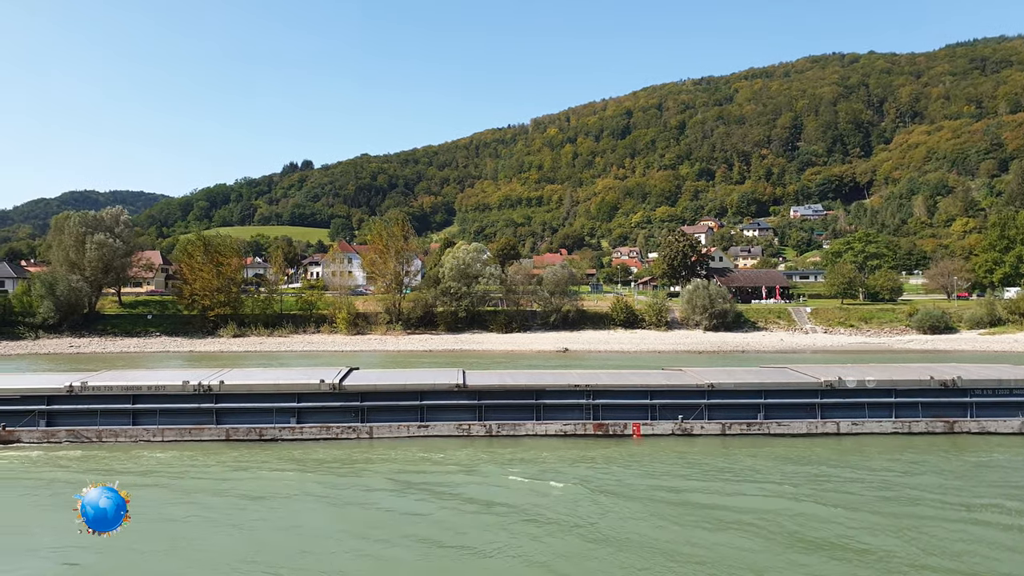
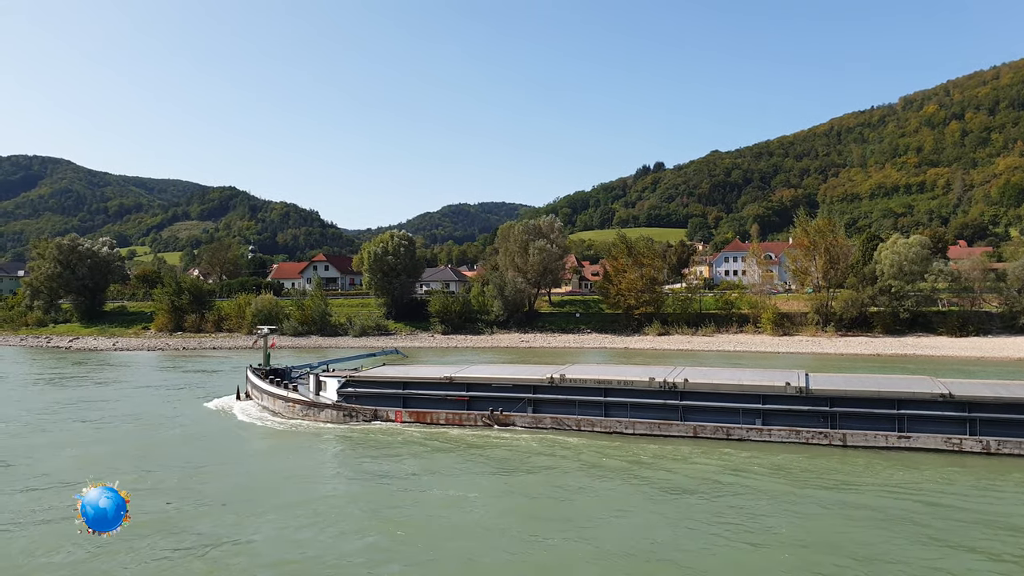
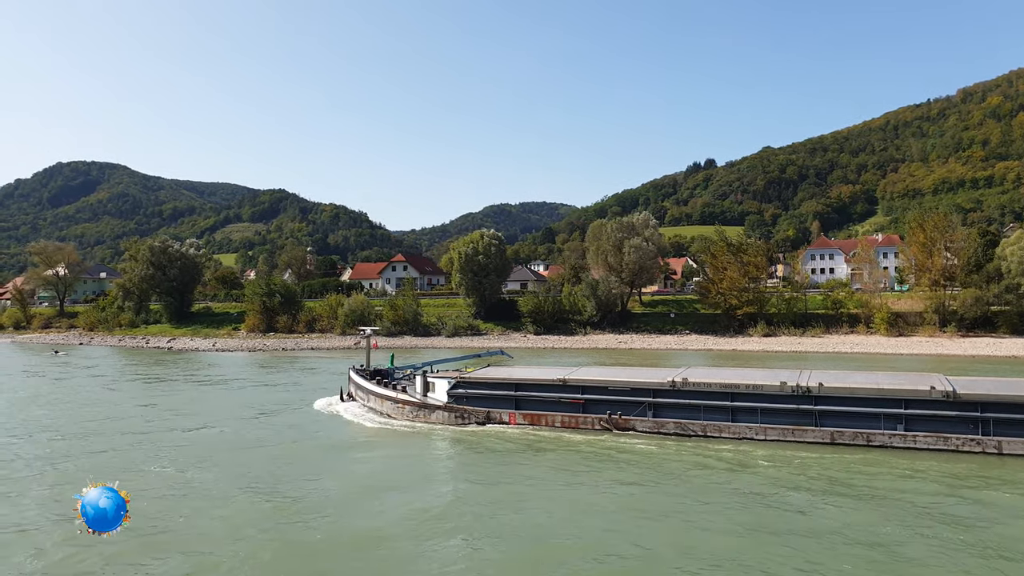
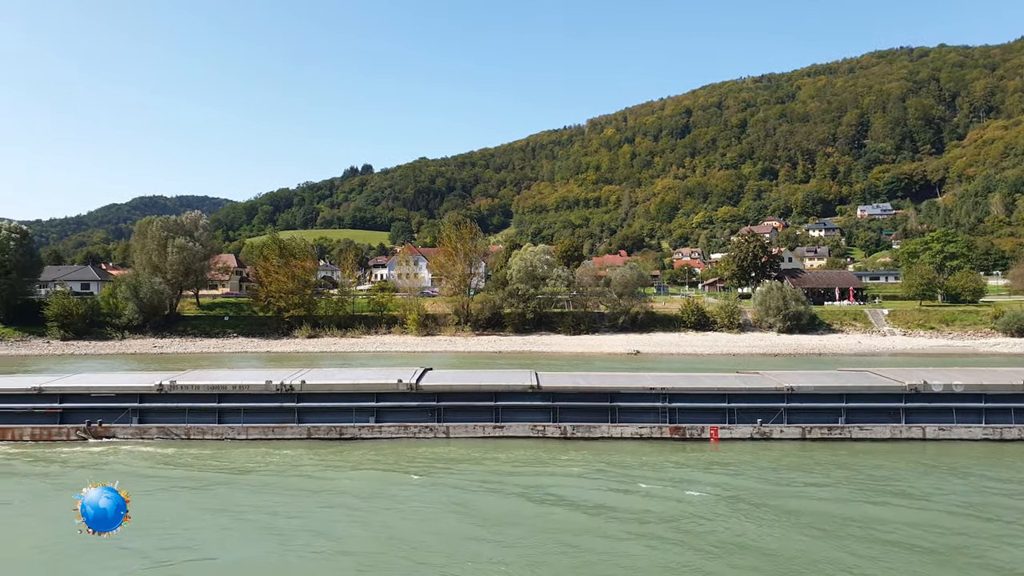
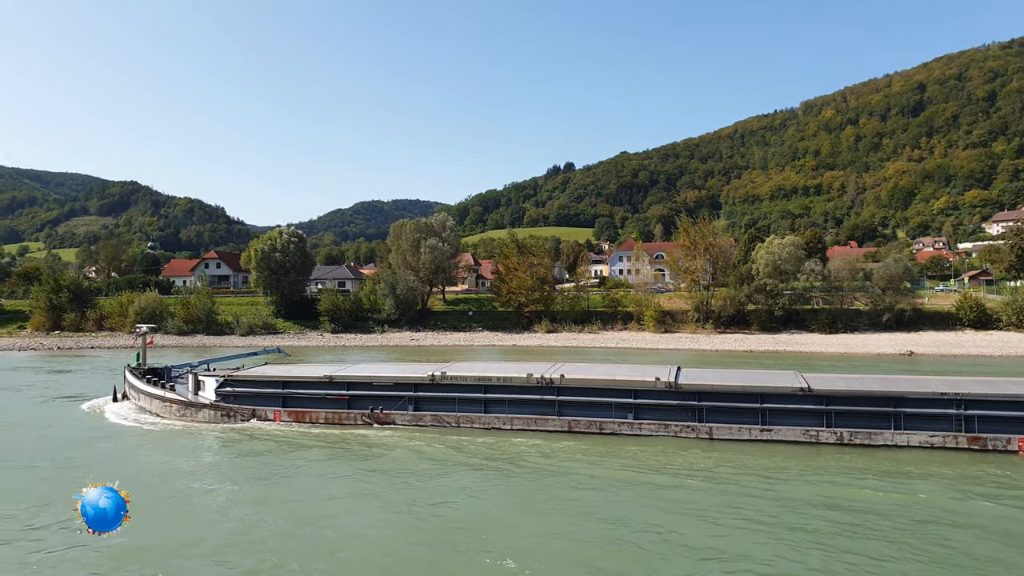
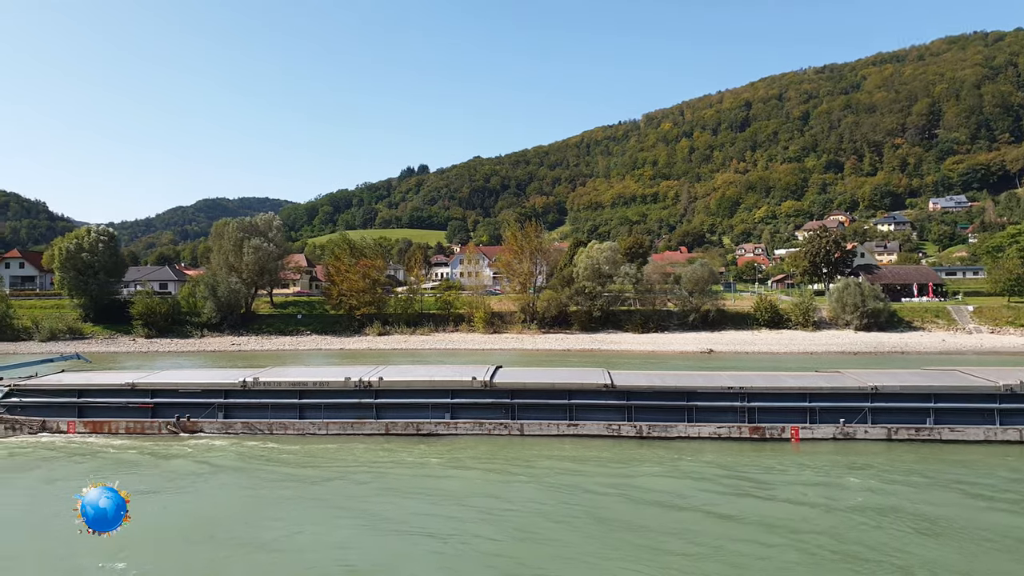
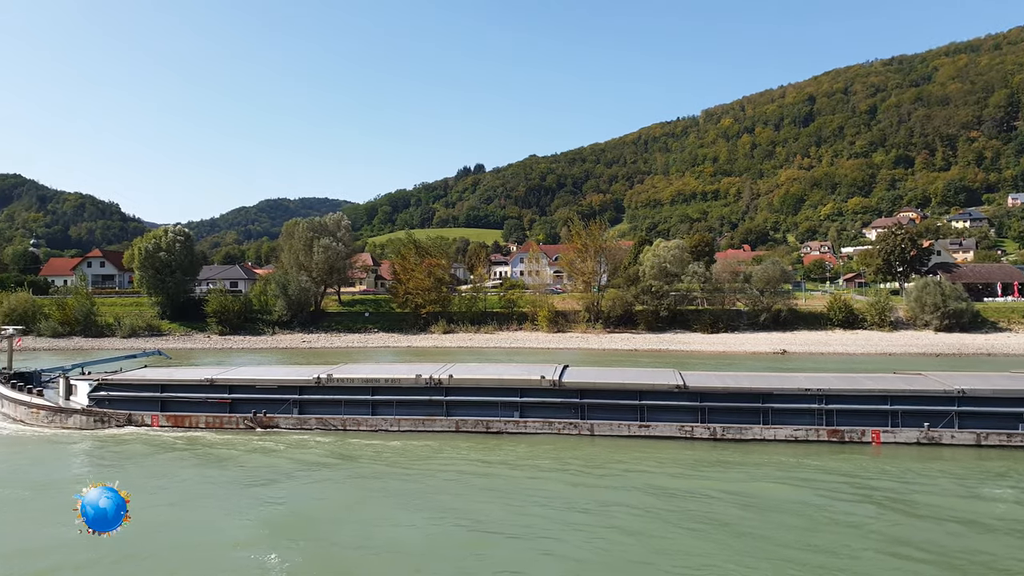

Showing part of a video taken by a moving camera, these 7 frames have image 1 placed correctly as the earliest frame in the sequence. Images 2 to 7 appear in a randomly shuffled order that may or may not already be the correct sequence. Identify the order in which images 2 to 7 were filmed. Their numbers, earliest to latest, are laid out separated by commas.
4, 6, 7, 5, 2, 3
